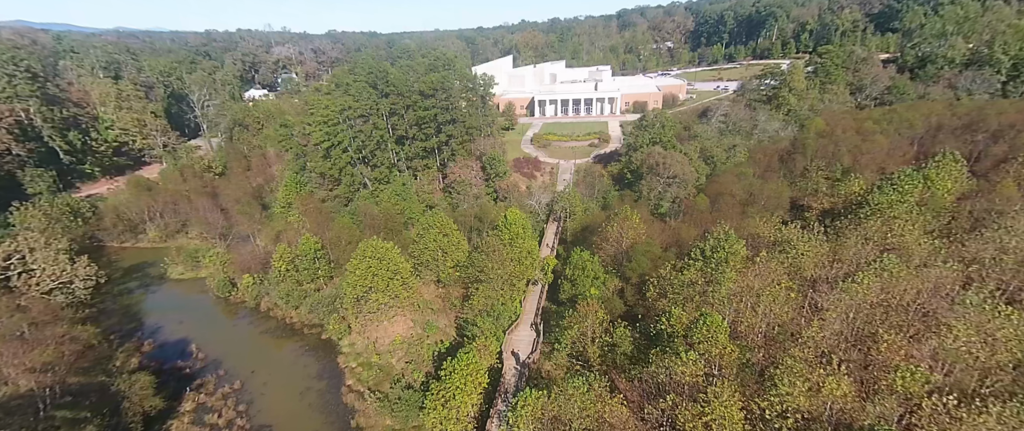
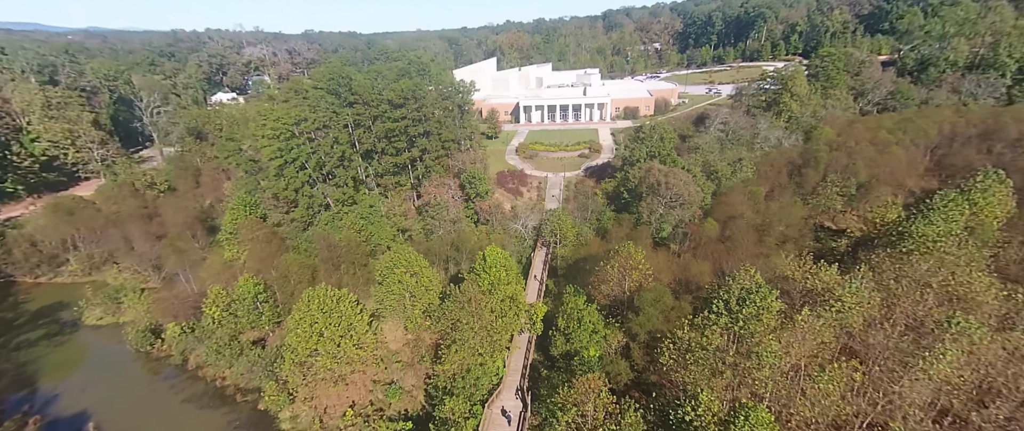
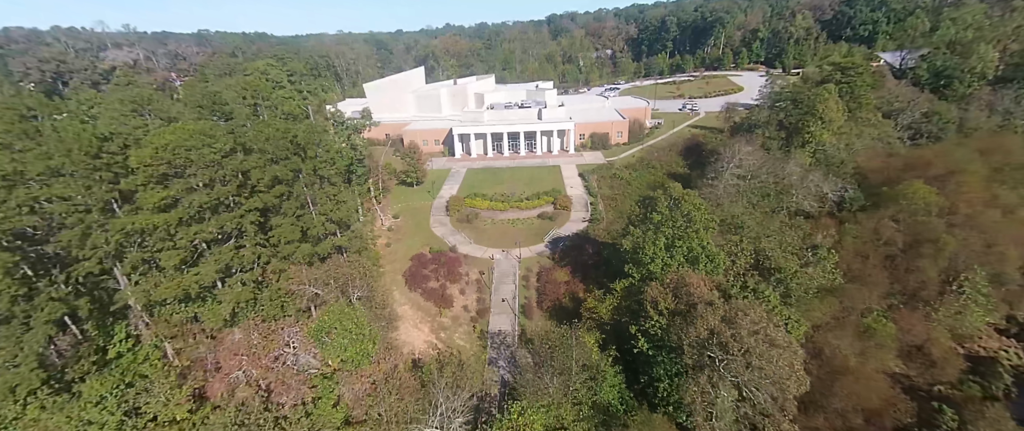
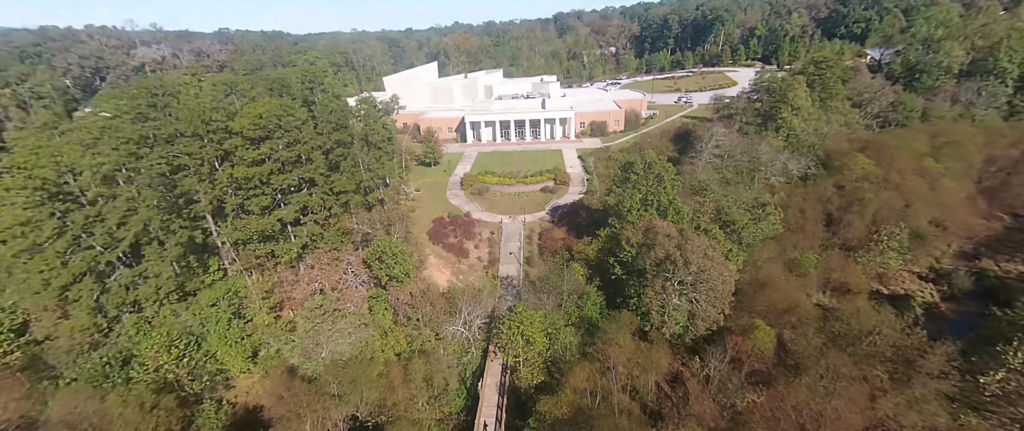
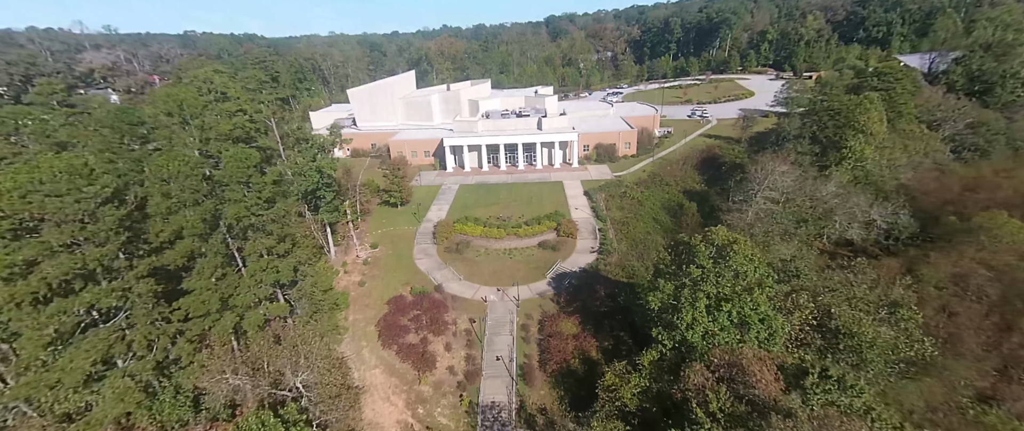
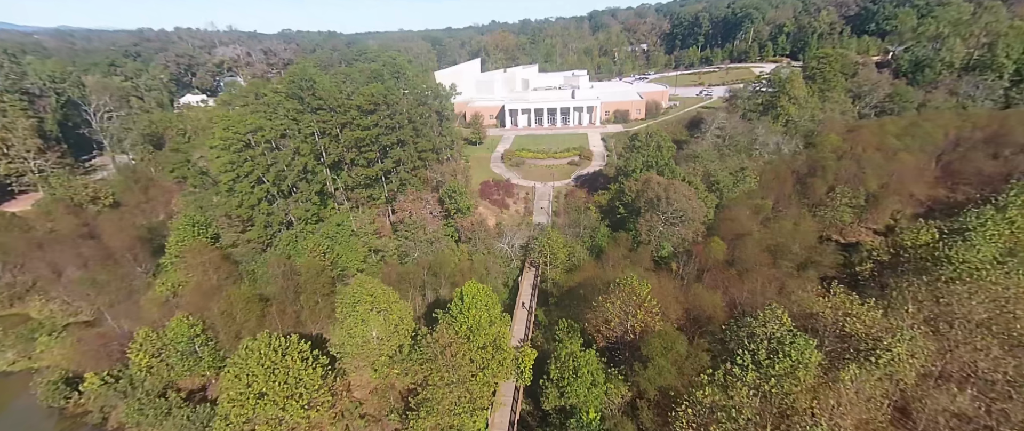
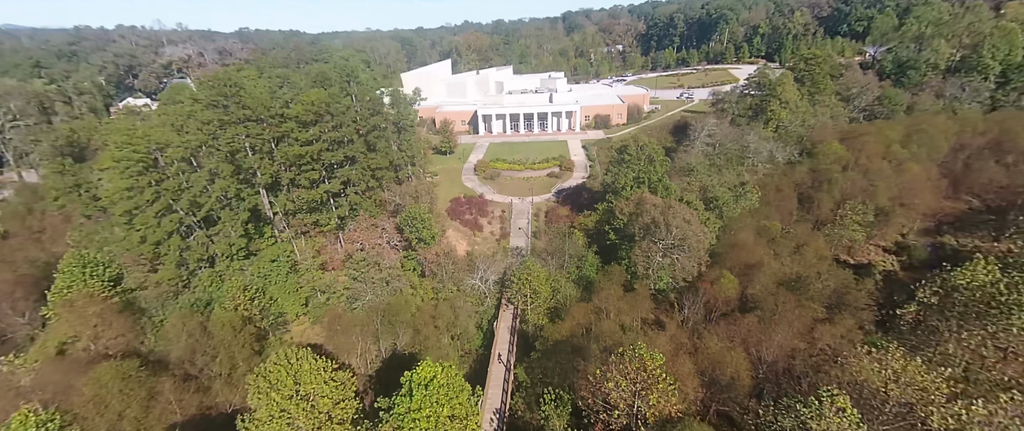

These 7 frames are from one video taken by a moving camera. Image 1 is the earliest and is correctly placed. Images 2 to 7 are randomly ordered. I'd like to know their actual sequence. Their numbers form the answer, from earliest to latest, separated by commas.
2, 6, 7, 4, 3, 5
